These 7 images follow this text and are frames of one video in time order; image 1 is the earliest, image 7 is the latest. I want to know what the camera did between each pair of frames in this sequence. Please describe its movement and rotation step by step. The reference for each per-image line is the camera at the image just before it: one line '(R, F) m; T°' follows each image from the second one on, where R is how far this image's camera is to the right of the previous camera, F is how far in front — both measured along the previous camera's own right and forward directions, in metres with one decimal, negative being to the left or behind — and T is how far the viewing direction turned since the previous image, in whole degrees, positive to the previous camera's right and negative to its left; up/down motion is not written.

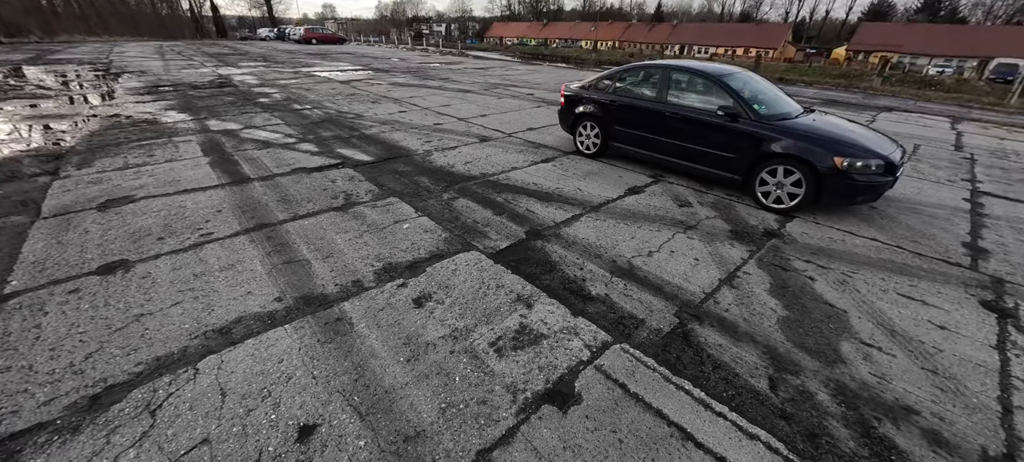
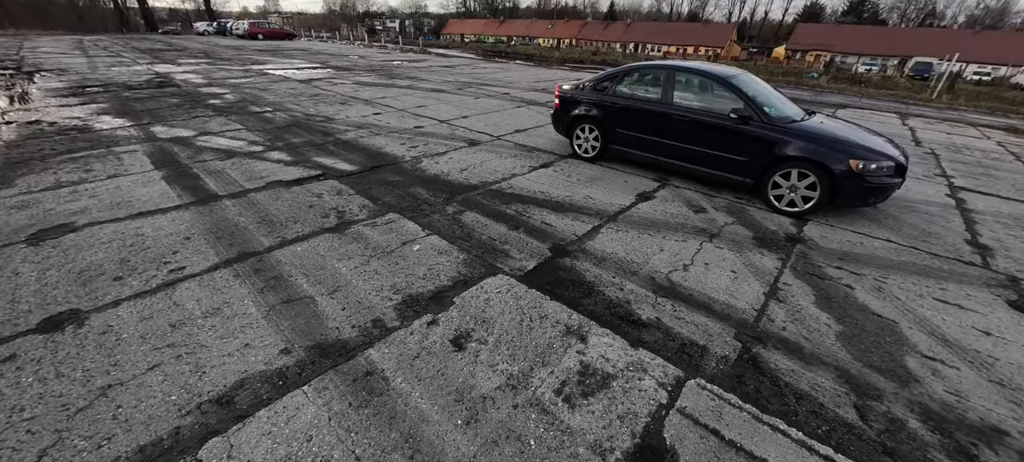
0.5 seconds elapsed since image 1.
(-0.6, +0.4) m; +6°
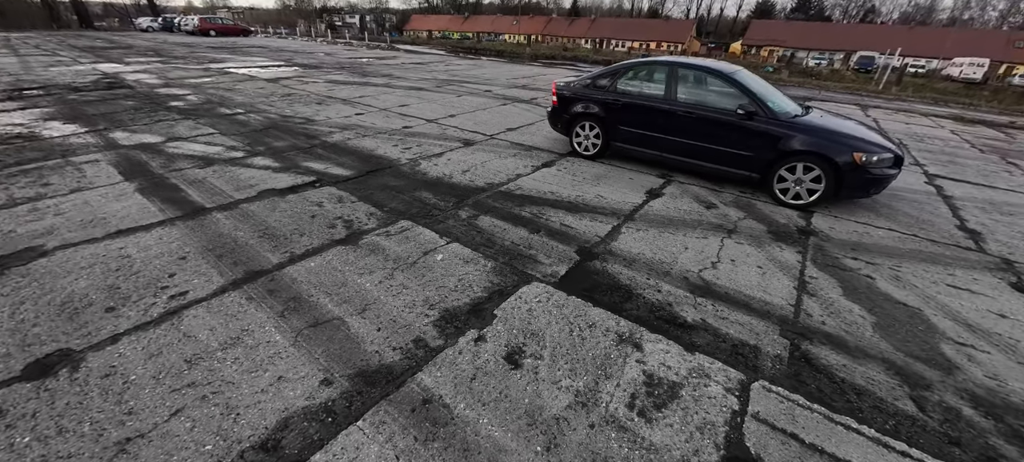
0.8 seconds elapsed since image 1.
(-0.5, +0.2) m; +4°
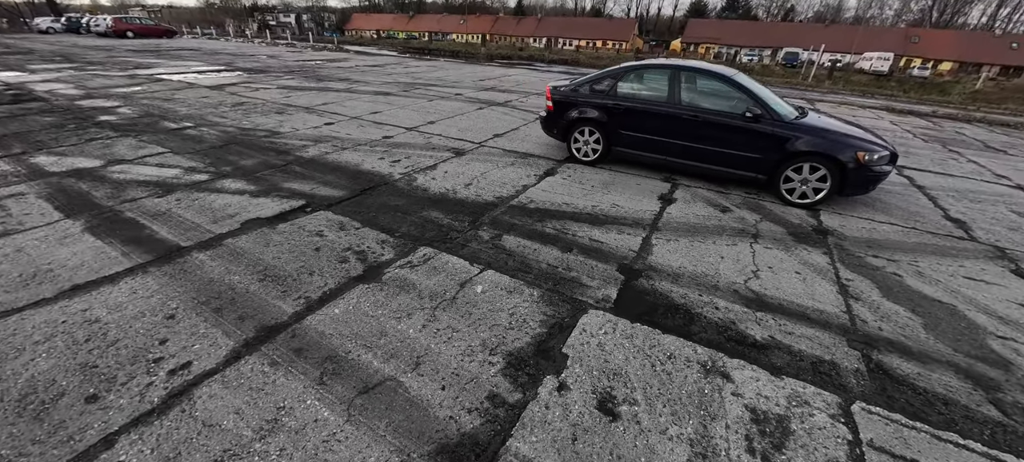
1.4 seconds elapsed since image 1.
(-0.7, +0.3) m; +6°
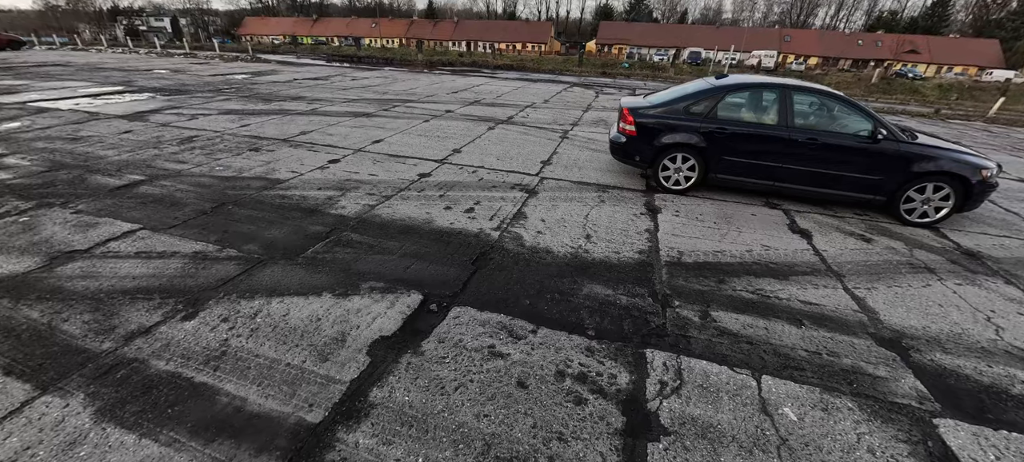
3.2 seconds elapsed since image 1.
(-2.2, +1.2) m; +11°
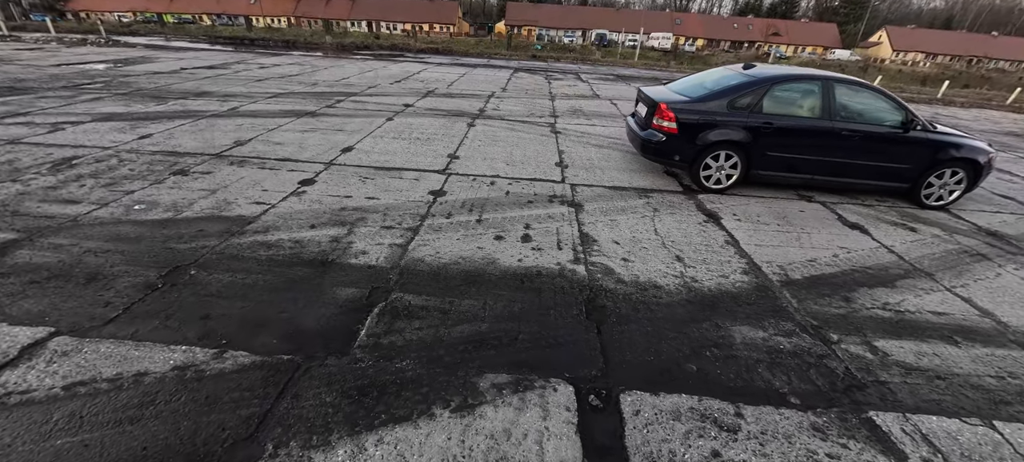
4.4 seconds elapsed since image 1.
(-1.4, +1.0) m; +12°
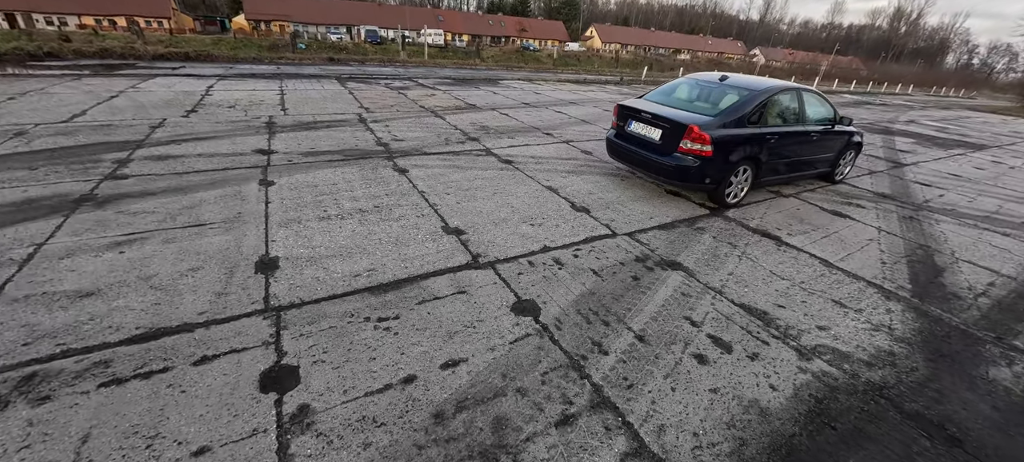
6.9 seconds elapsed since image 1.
(-2.2, +2.0) m; +29°
